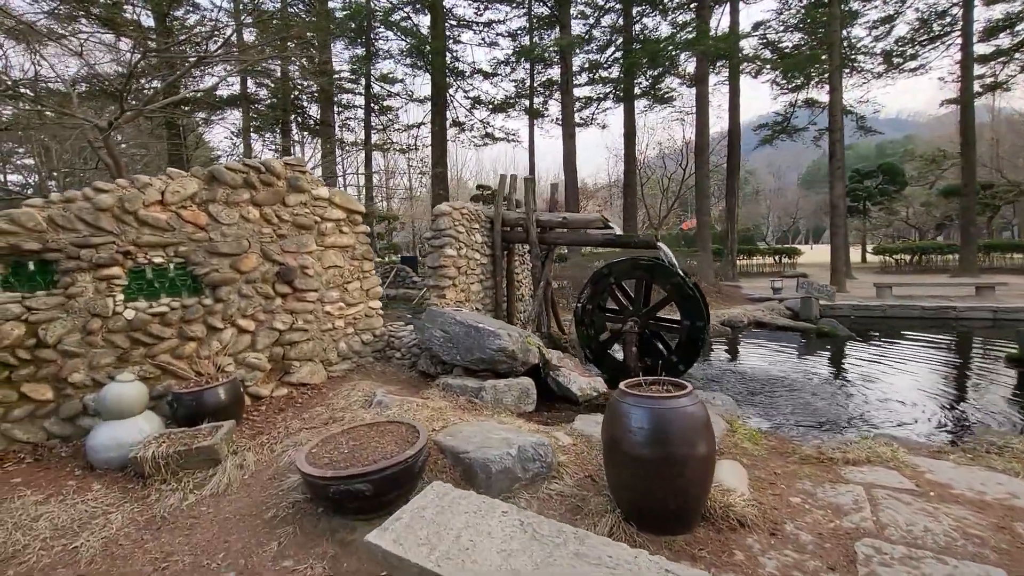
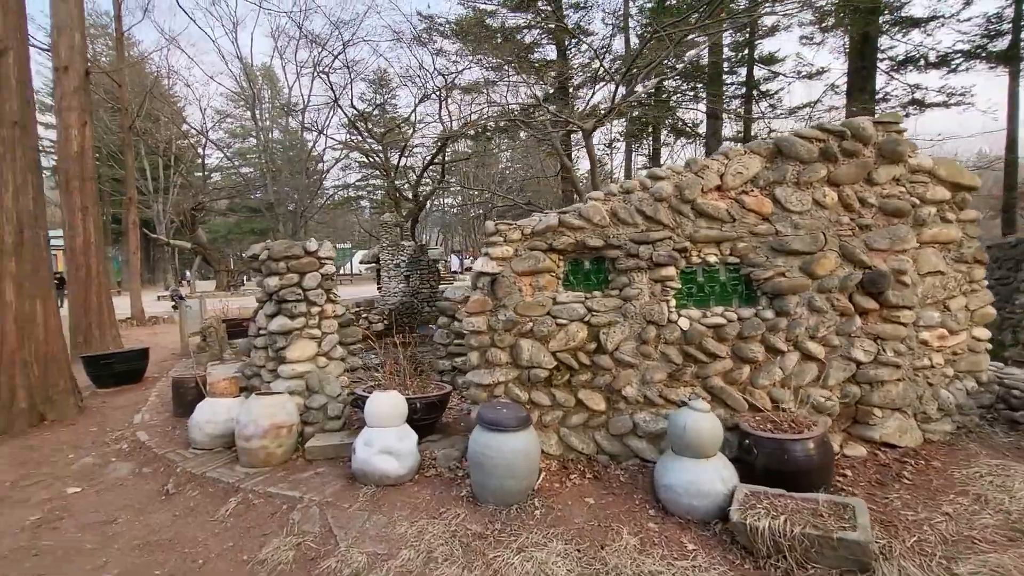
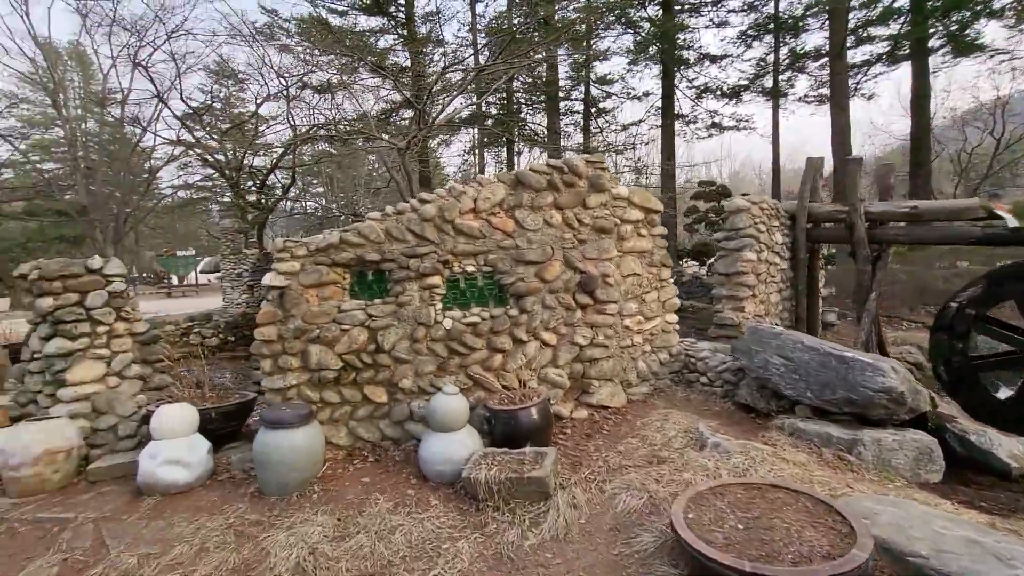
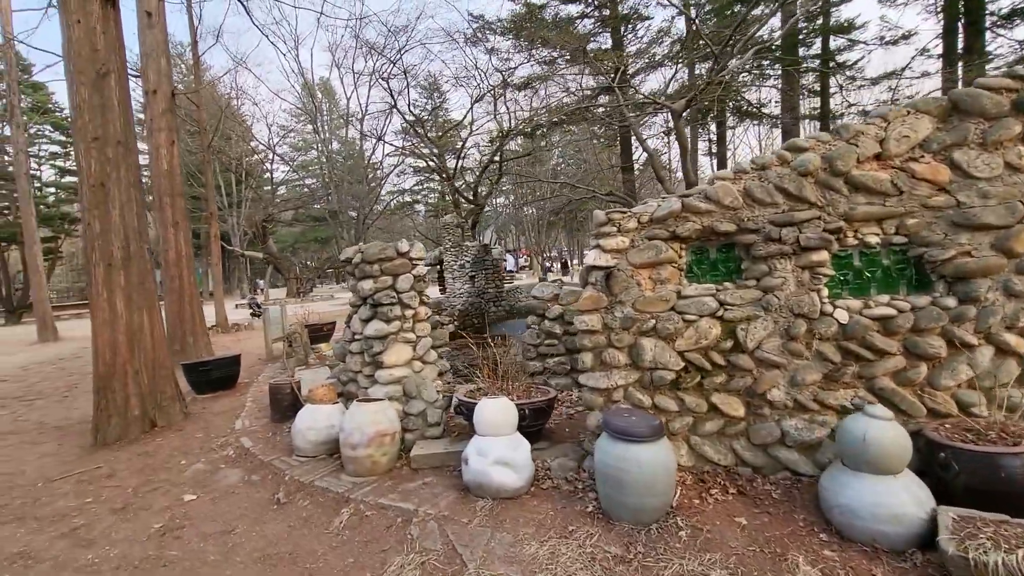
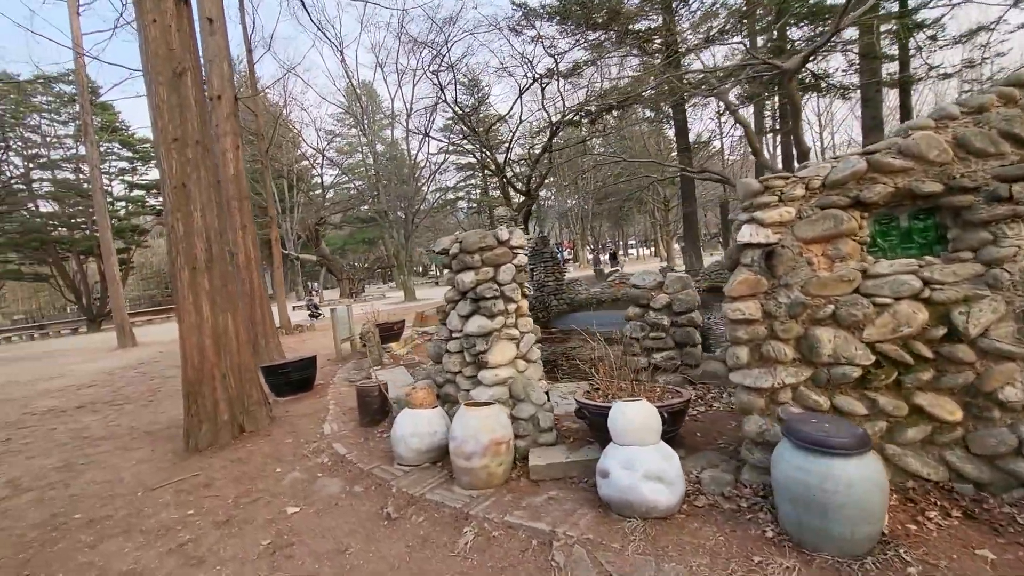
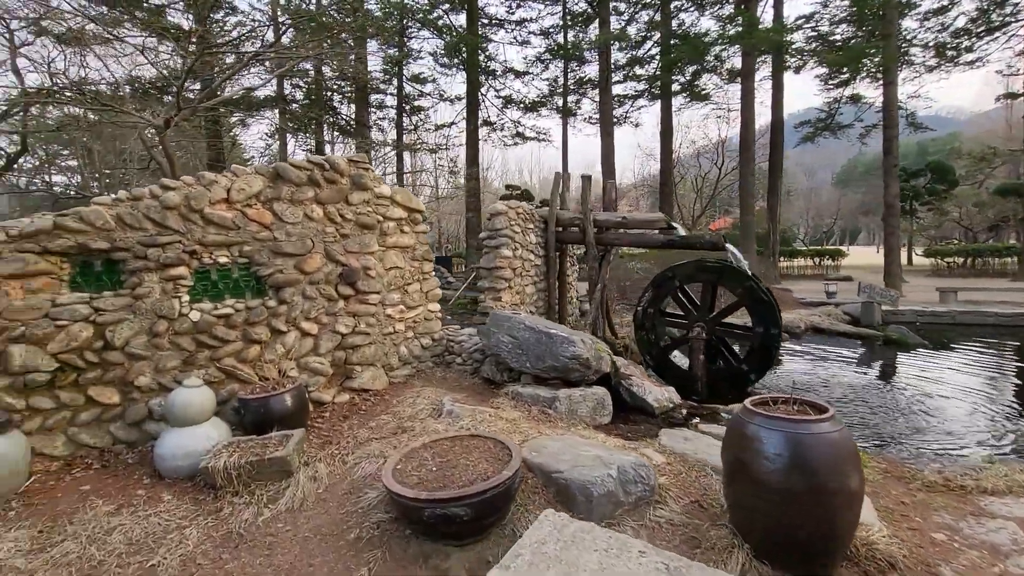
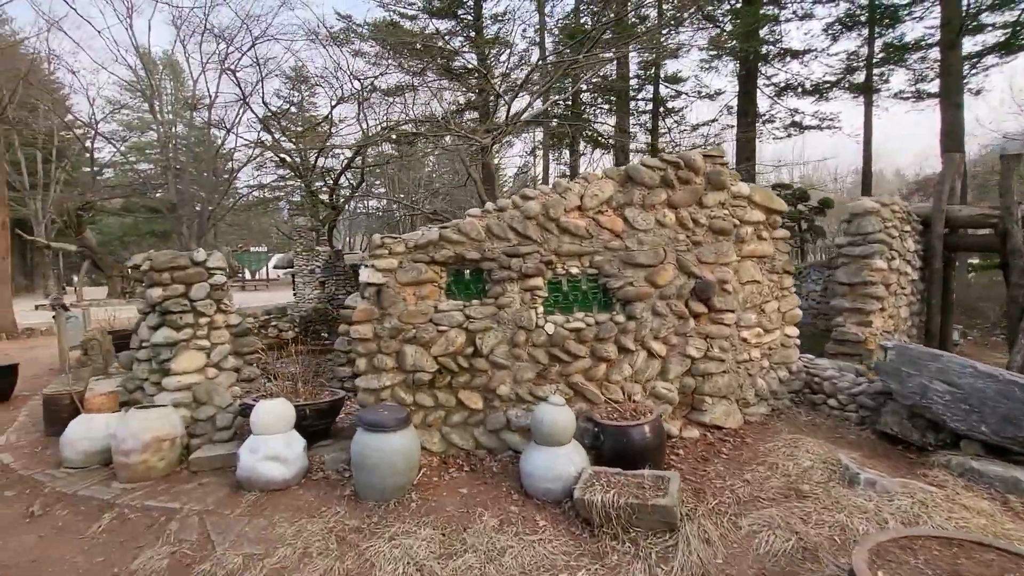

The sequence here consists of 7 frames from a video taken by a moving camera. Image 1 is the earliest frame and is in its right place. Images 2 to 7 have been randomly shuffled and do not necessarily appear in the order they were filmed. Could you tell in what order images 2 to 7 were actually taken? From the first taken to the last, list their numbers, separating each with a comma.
6, 3, 7, 2, 4, 5
